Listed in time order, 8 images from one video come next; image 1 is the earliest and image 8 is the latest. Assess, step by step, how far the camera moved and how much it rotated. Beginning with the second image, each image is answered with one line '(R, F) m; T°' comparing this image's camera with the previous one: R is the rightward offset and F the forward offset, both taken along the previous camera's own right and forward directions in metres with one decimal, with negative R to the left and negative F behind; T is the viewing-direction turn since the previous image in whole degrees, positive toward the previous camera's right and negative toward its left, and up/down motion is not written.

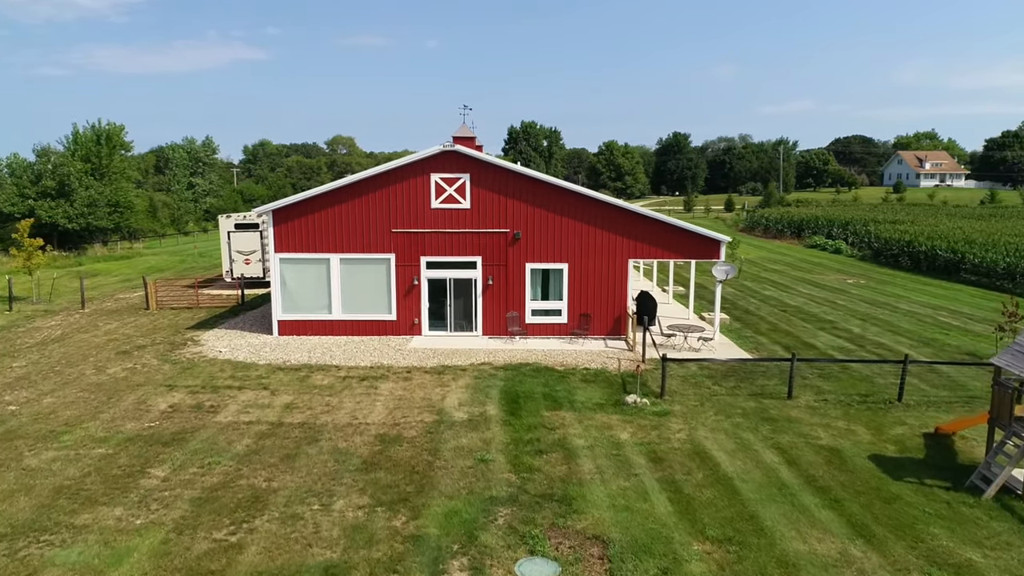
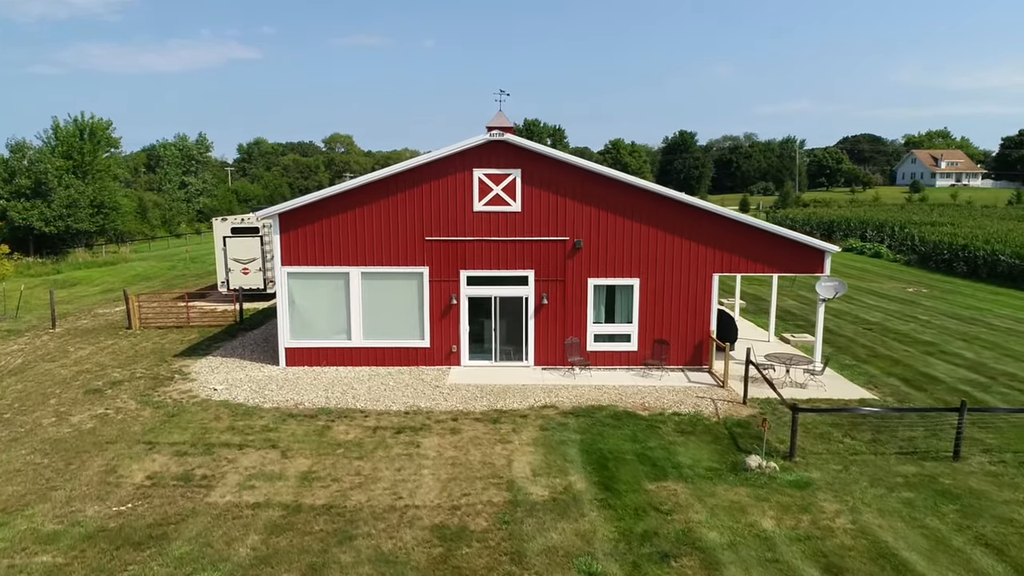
(-1.2, +3.2) m; 0°
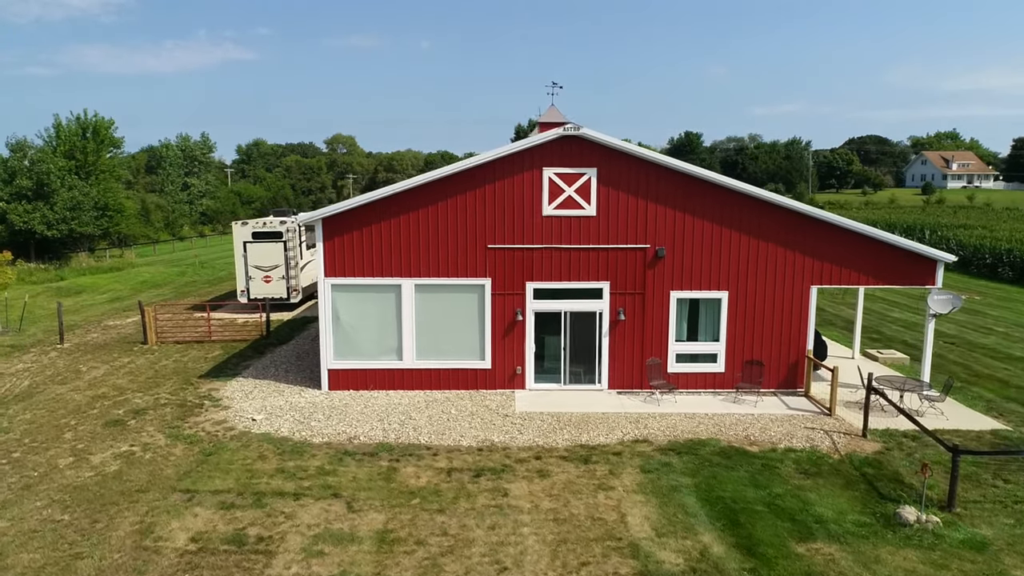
(-1.2, +1.6) m; 0°
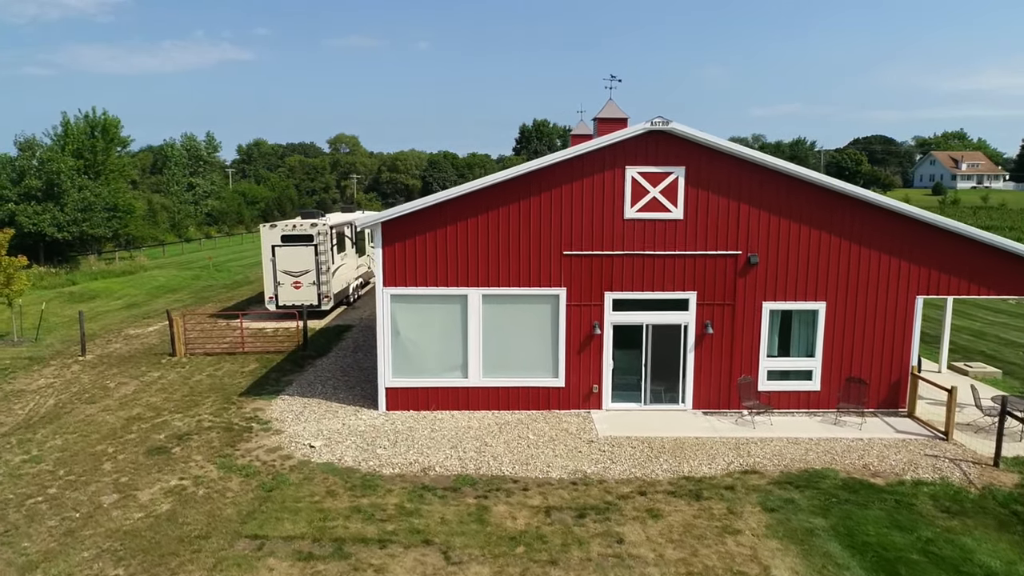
(-1.2, +1.2) m; 0°
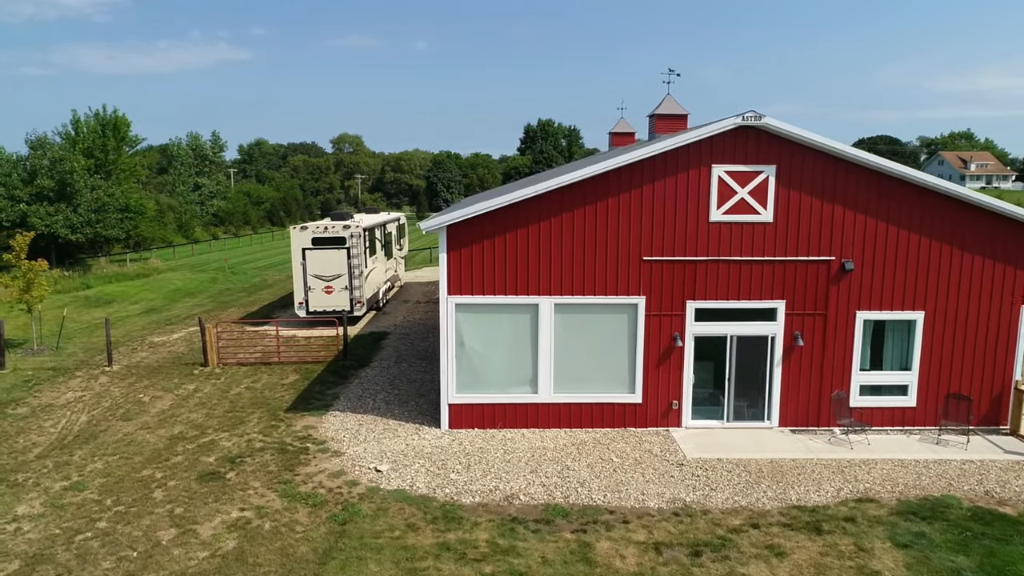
(-1.0, +0.9) m; 0°
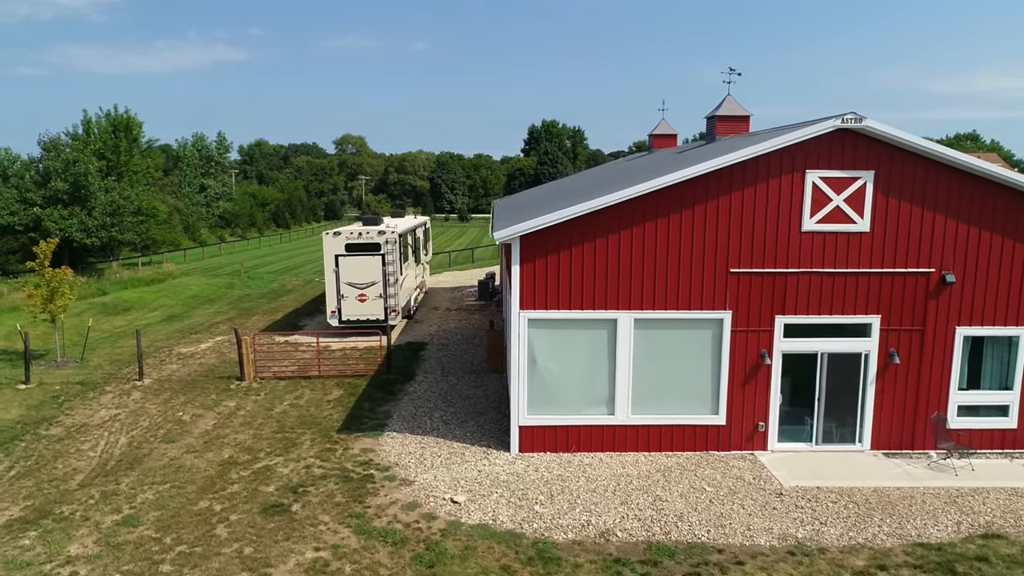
(-1.0, +0.7) m; 0°
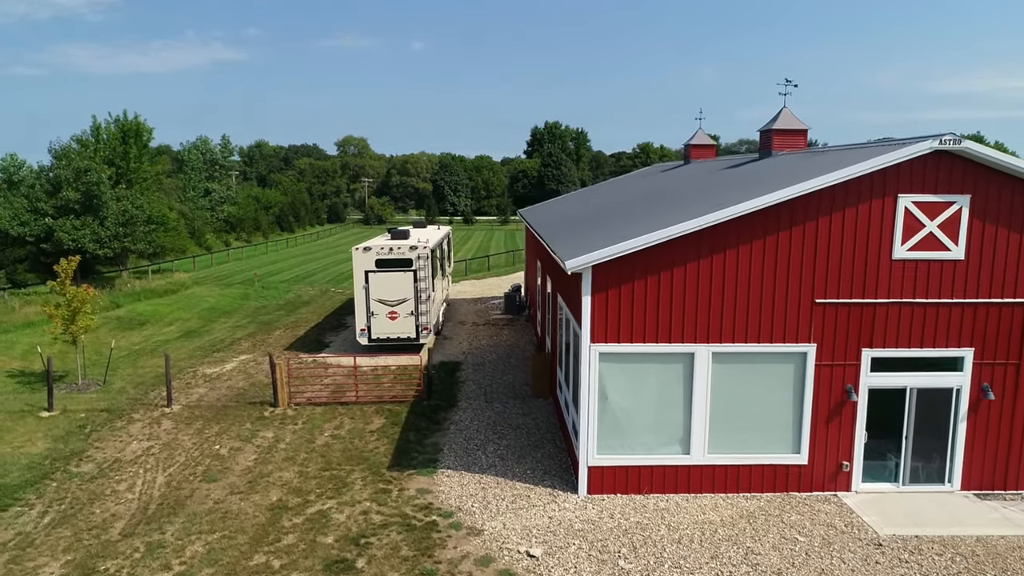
(-0.8, +0.7) m; 0°
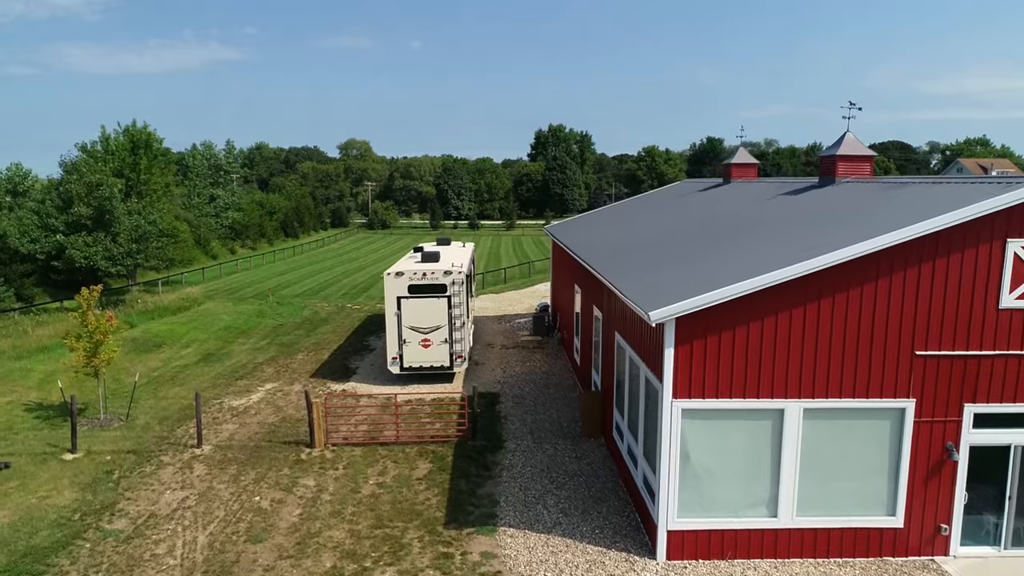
(-0.8, +0.7) m; 0°
